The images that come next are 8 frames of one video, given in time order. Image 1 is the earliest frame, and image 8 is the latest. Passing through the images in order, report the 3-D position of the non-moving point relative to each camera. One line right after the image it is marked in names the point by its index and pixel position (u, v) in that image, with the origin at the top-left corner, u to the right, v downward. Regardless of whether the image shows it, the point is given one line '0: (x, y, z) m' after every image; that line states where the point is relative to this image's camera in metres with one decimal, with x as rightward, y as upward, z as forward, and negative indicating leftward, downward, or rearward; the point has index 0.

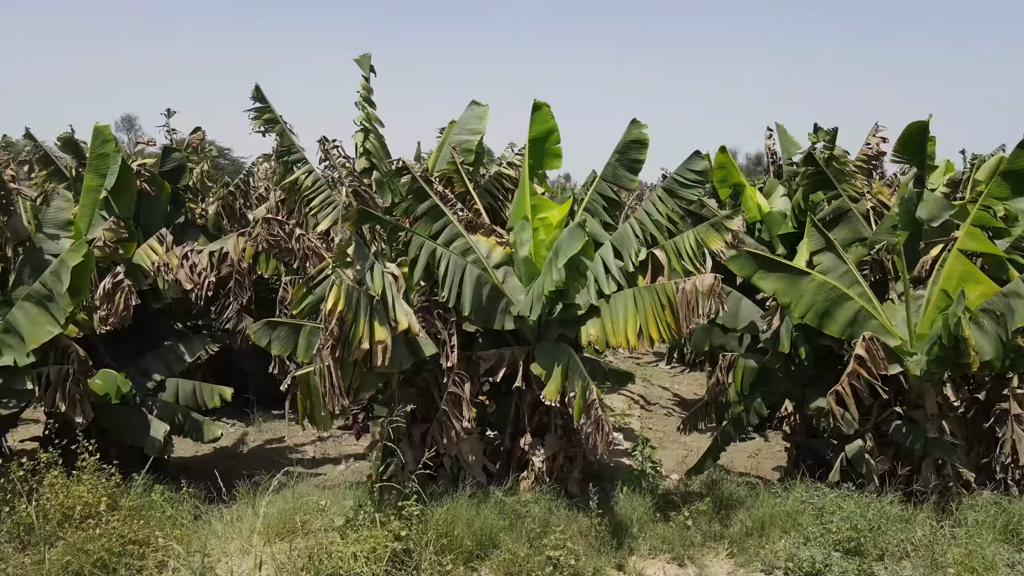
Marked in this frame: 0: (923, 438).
0: (+3.8, -1.4, +6.0) m
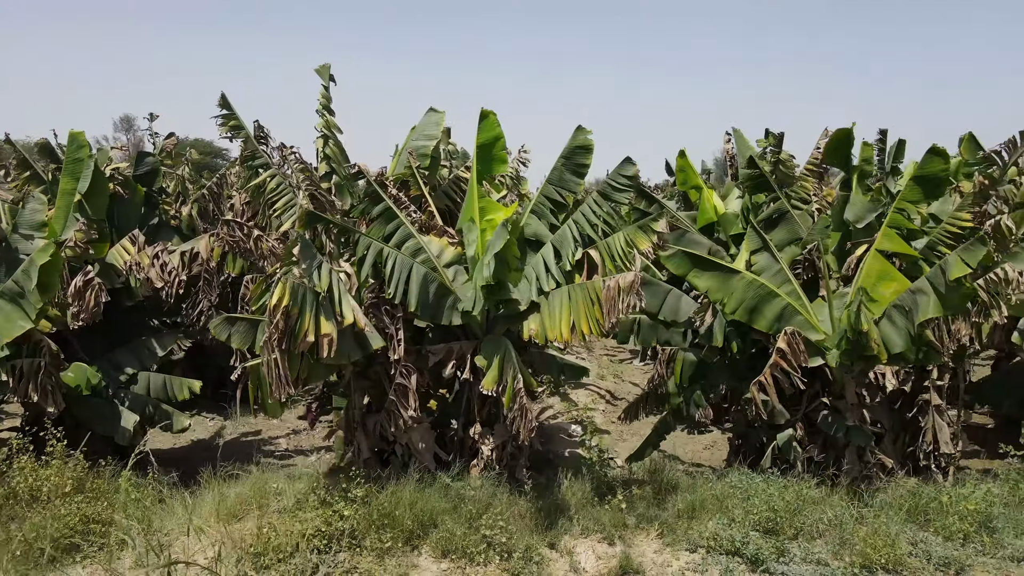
0: (+3.3, -1.4, +6.4) m
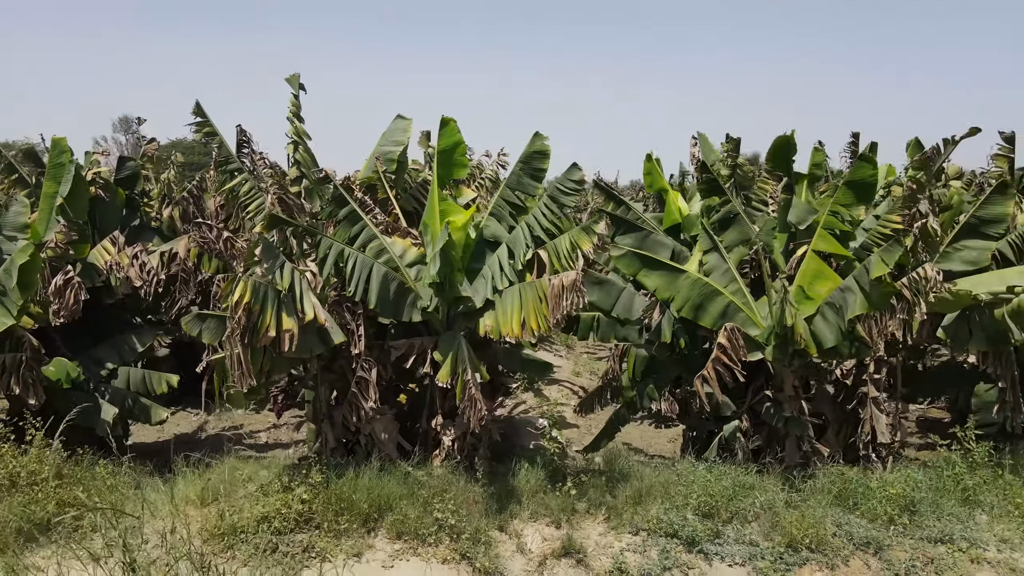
0: (+2.8, -1.3, +6.7) m
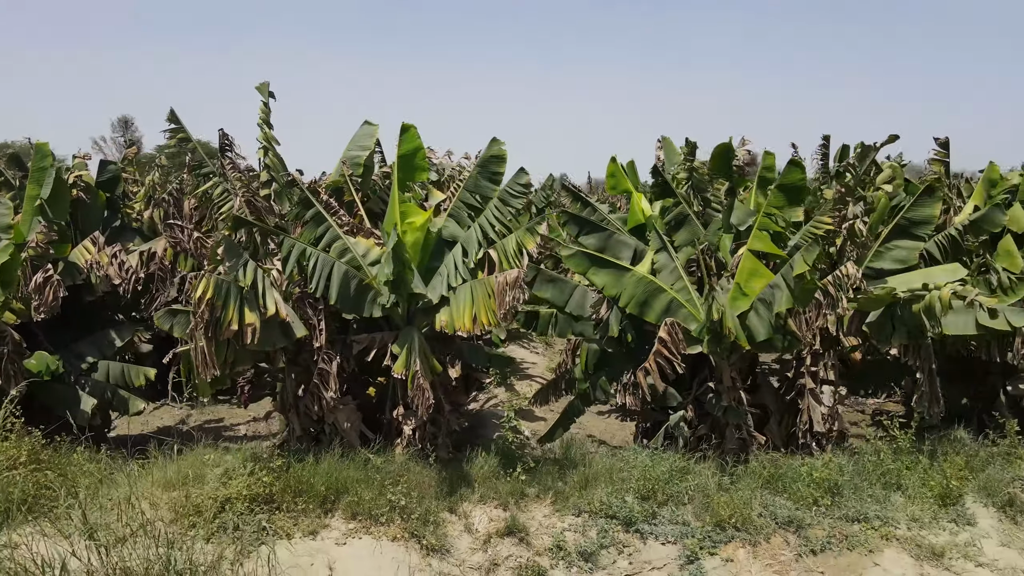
0: (+2.3, -1.3, +7.1) m
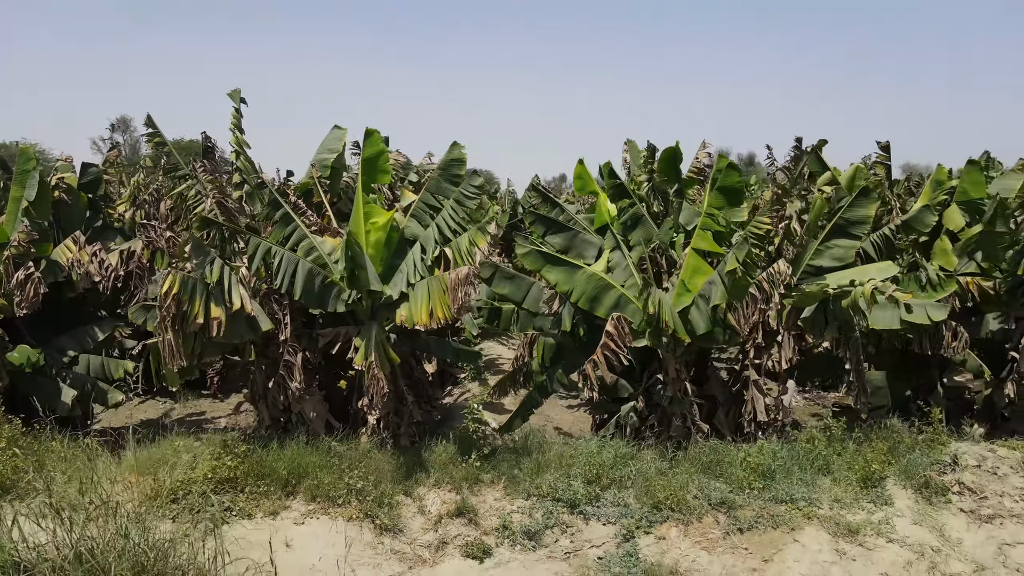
0: (+1.8, -1.3, +7.5) m
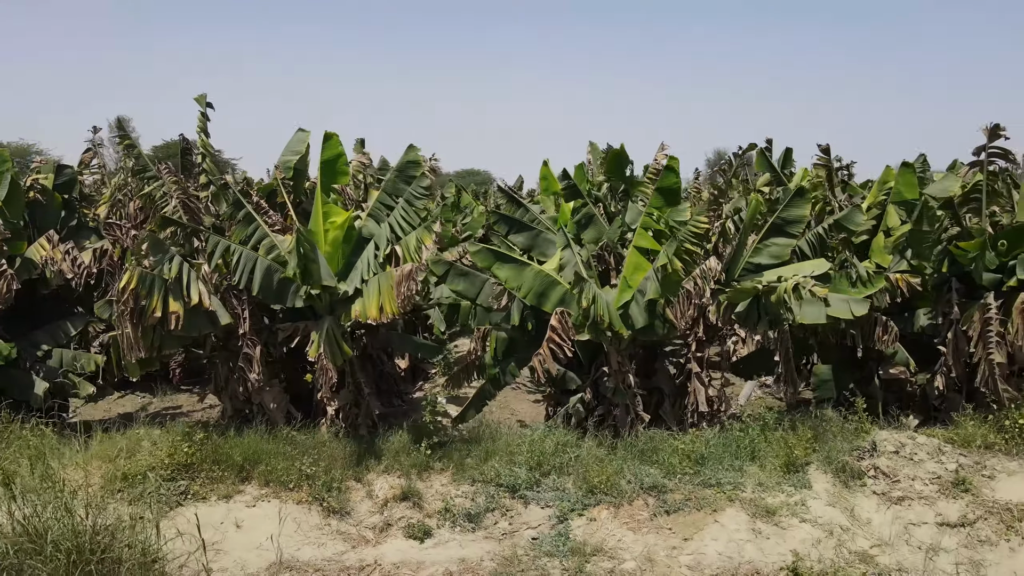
0: (+1.2, -1.2, +7.9) m
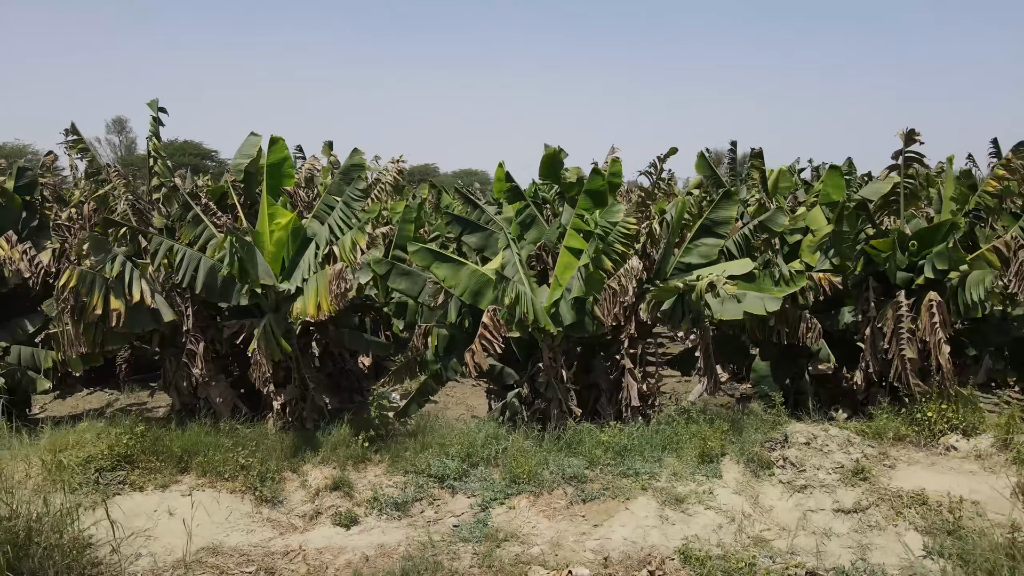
0: (+0.4, -1.2, +8.2) m
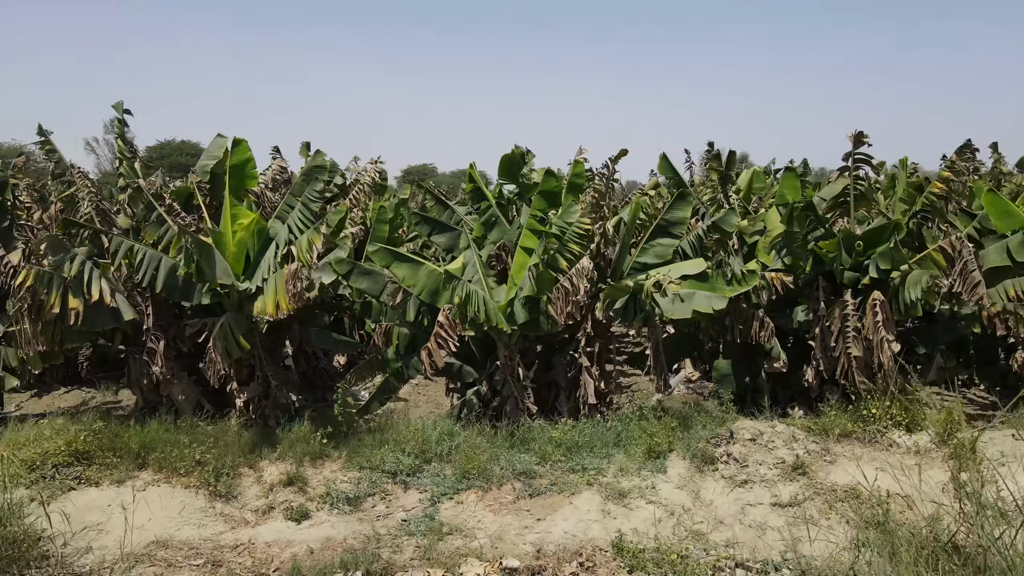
0: (-0.1, -1.2, +8.3) m
